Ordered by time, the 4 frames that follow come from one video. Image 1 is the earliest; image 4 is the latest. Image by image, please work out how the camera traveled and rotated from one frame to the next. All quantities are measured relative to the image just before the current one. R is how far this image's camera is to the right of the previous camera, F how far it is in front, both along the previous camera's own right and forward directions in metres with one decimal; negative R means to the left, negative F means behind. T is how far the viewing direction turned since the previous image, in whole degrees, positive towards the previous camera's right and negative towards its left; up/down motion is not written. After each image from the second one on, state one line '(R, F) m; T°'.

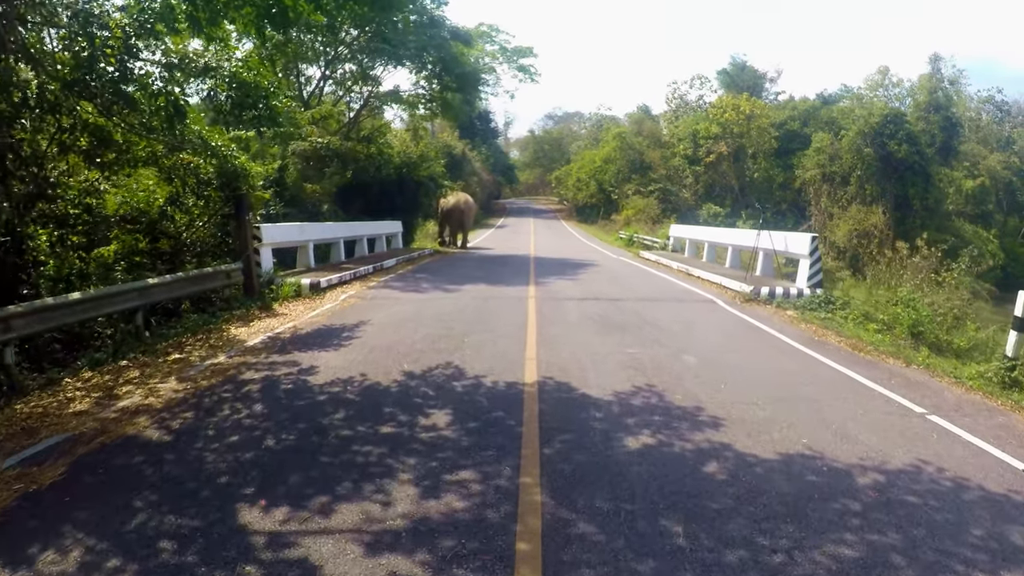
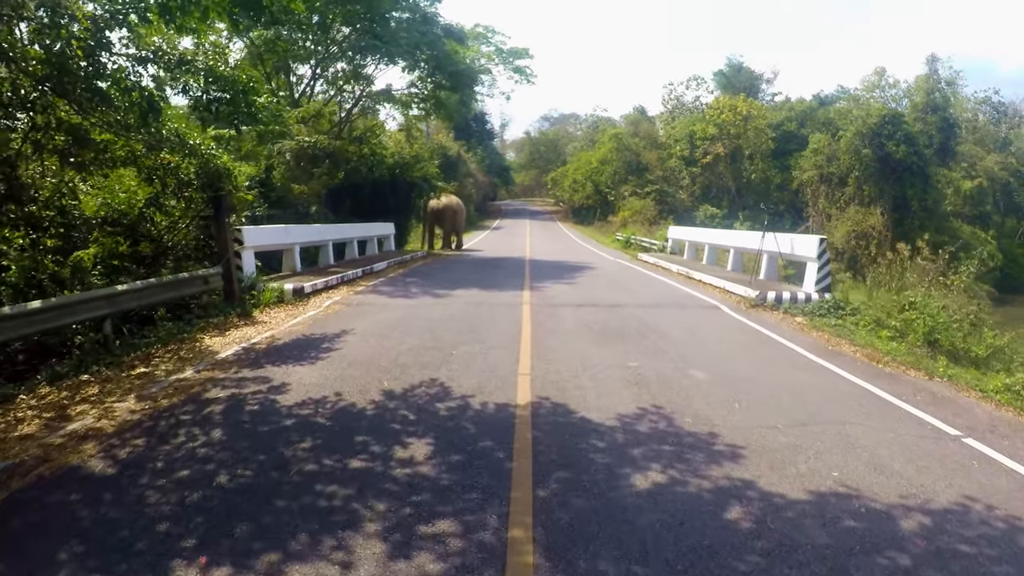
(0.0, +0.7) m; 0°
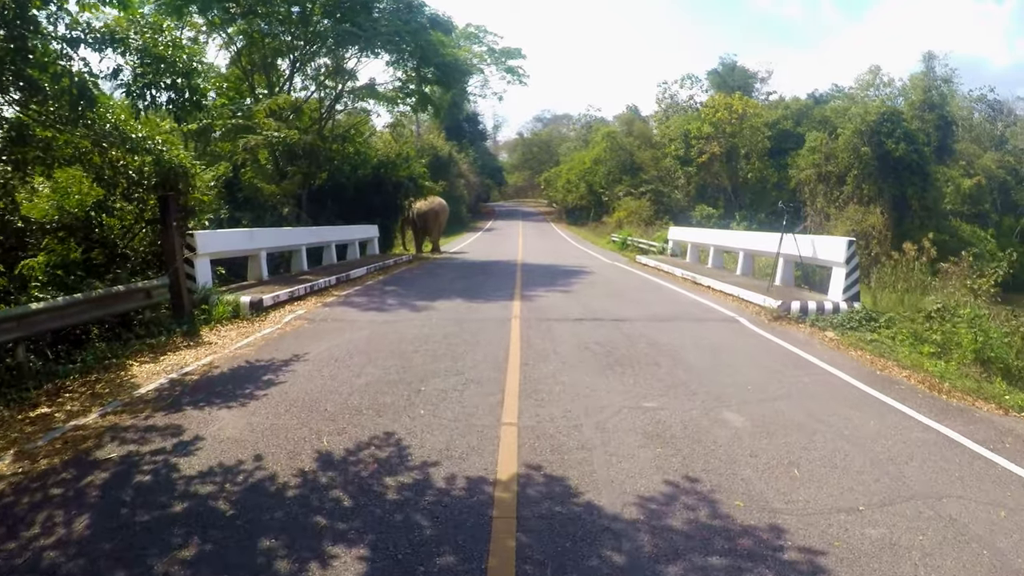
(+0.1, +1.6) m; 0°
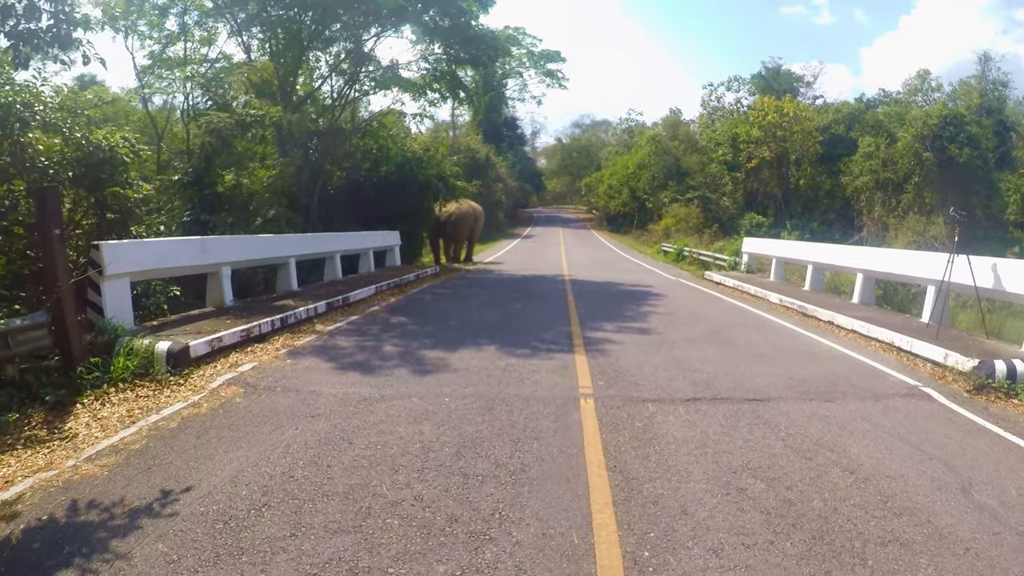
(-0.2, +3.9) m; -2°
